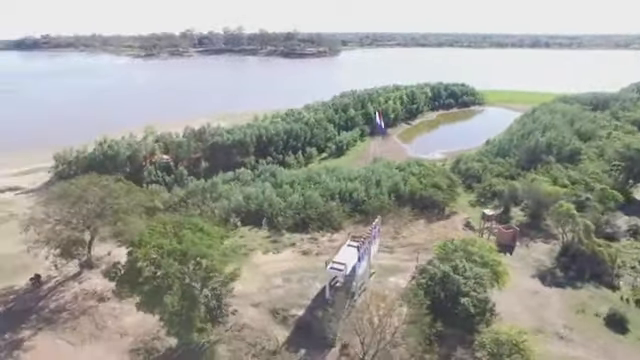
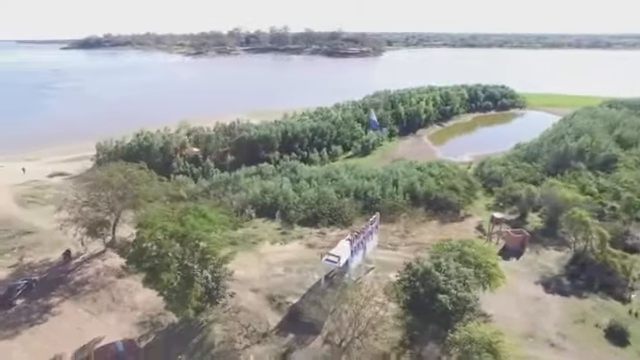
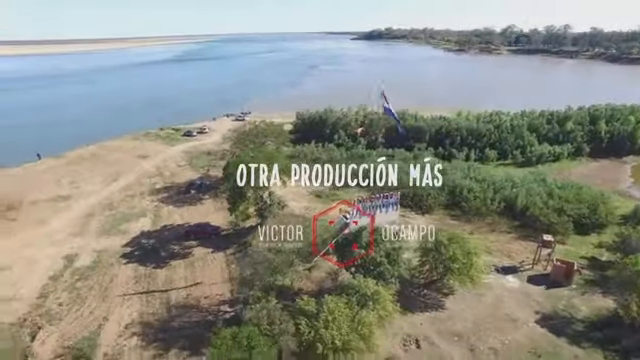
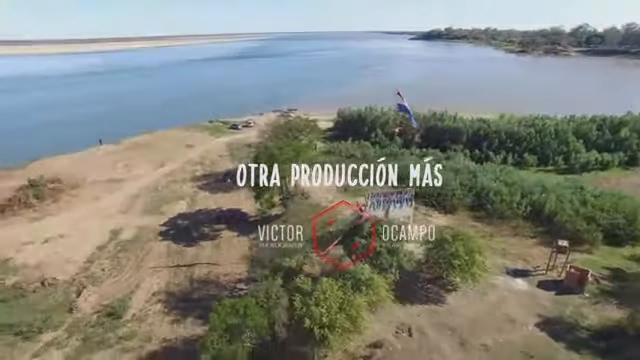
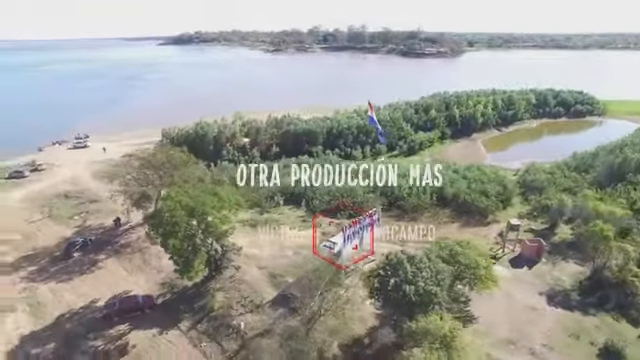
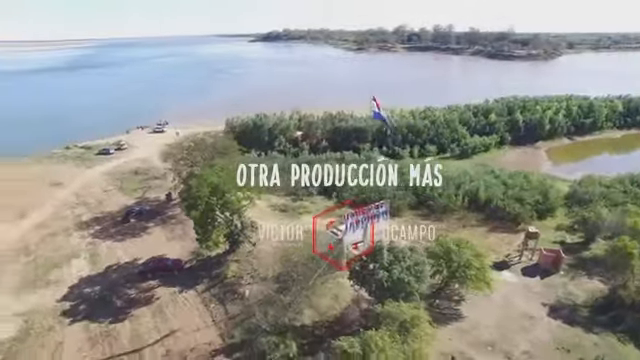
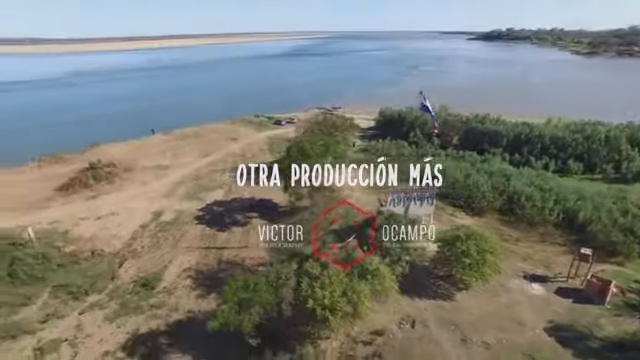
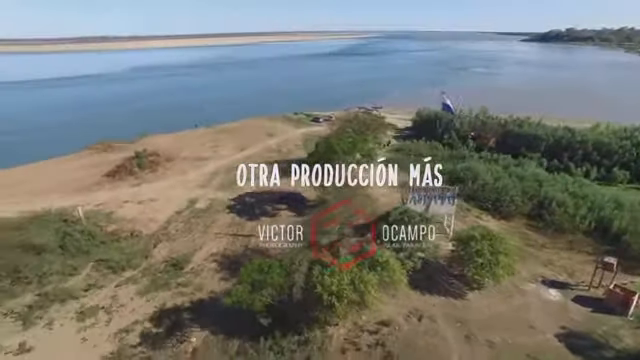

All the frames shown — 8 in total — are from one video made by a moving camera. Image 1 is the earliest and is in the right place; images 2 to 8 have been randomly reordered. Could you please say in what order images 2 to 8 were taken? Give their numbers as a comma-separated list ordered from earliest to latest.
2, 5, 6, 3, 4, 7, 8
